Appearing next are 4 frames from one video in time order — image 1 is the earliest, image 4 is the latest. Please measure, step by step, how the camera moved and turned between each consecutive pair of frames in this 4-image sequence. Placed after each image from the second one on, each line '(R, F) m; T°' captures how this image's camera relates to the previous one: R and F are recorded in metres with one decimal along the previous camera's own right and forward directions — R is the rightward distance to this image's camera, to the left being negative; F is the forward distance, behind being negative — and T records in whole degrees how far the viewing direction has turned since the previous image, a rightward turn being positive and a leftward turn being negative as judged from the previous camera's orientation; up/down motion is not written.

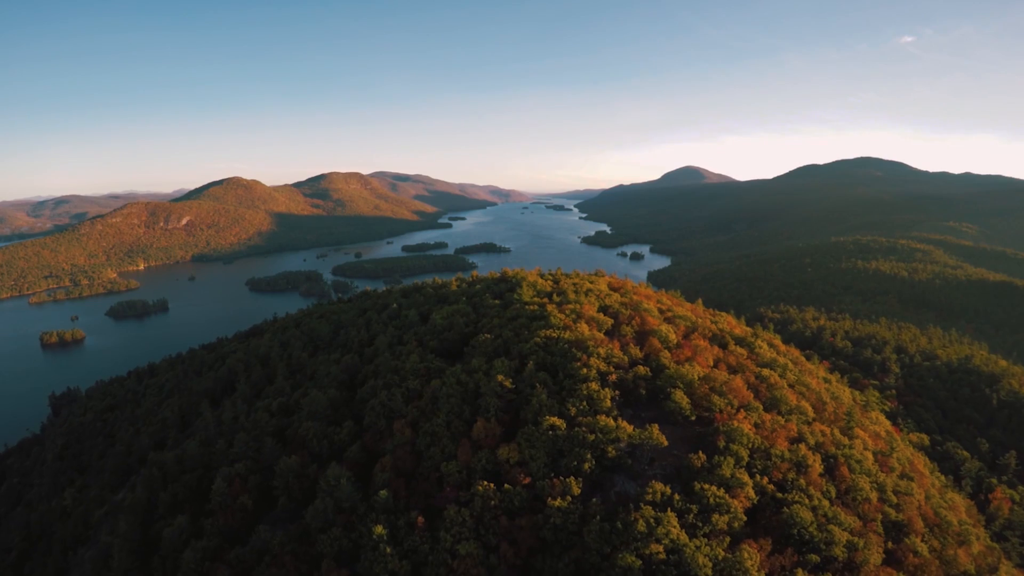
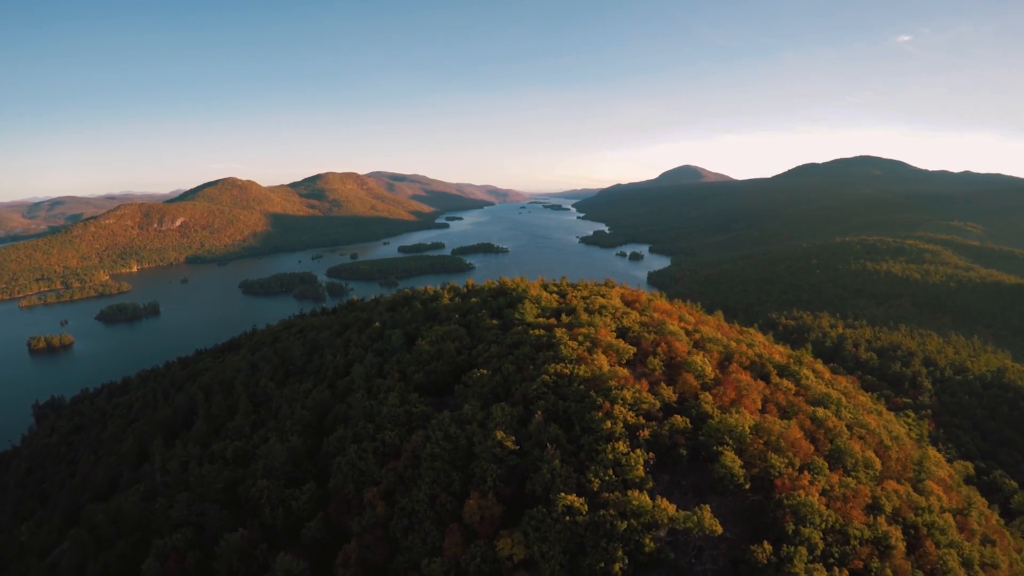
(-0.1, +3.9) m; 0°
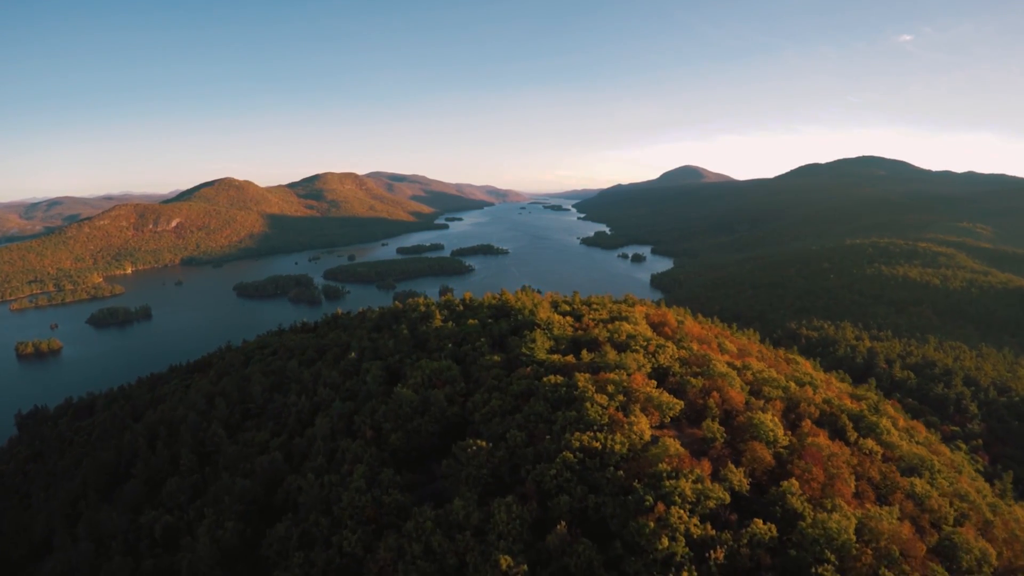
(-0.2, +4.4) m; 0°
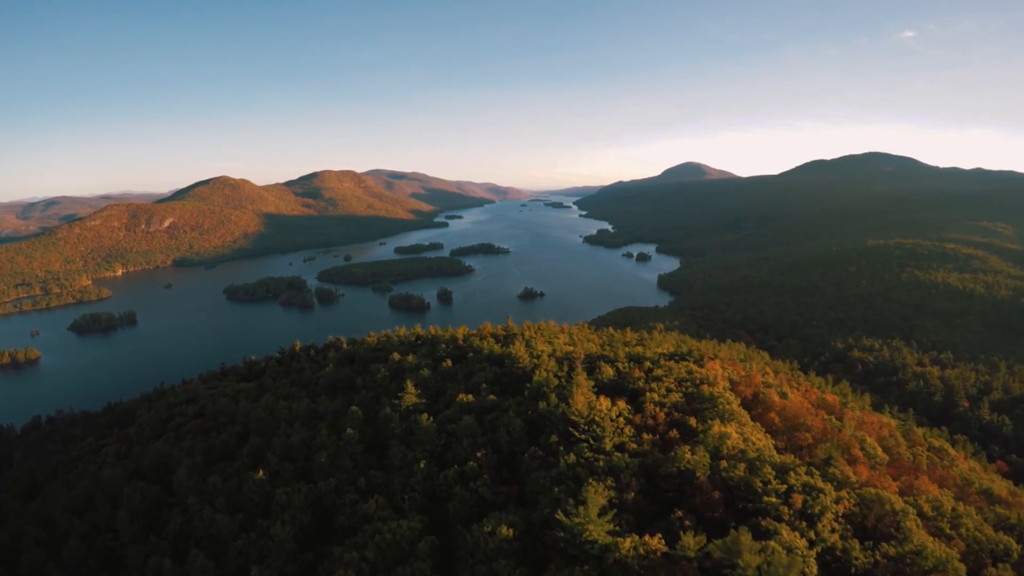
(-0.5, +8.5) m; 0°
